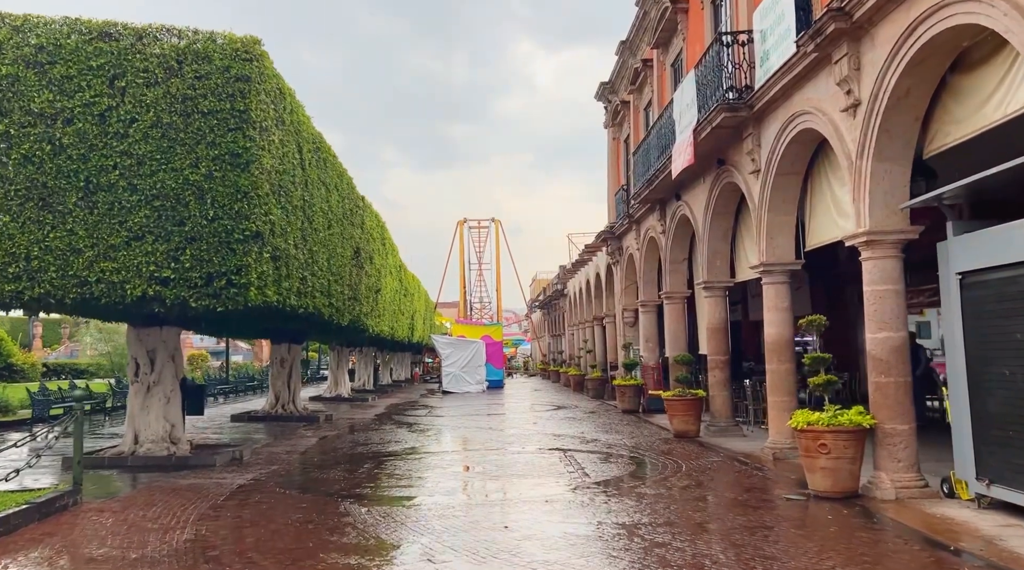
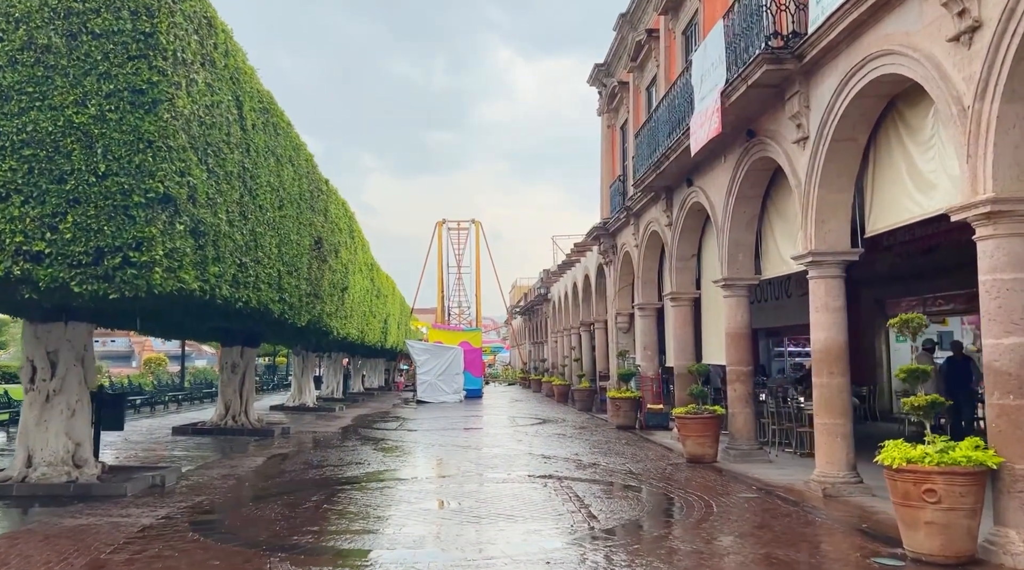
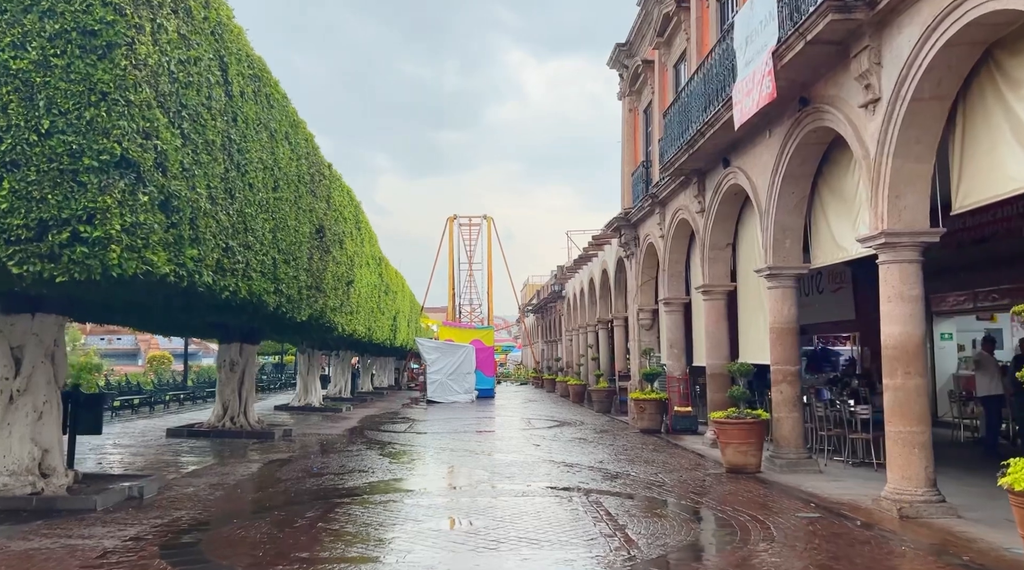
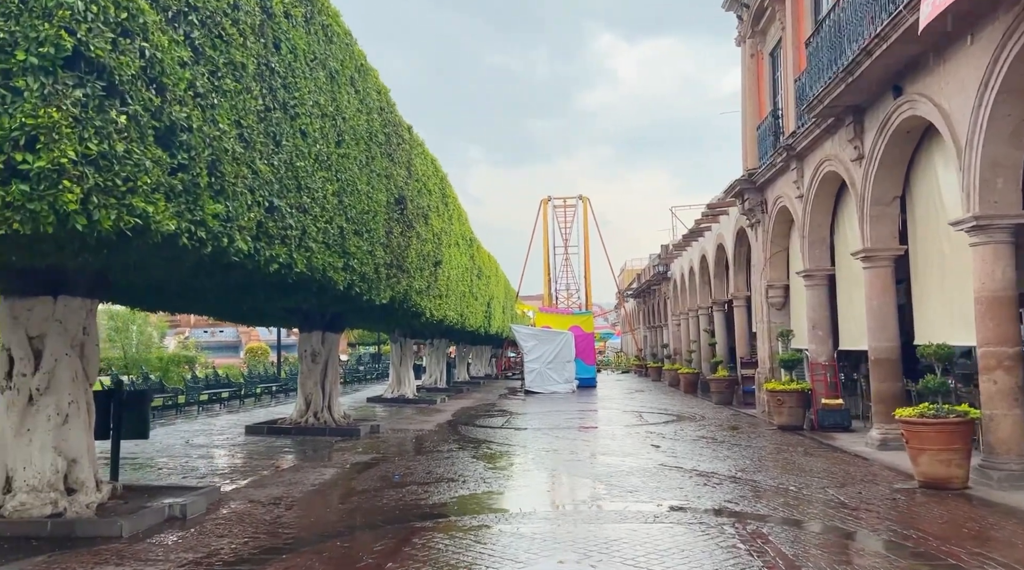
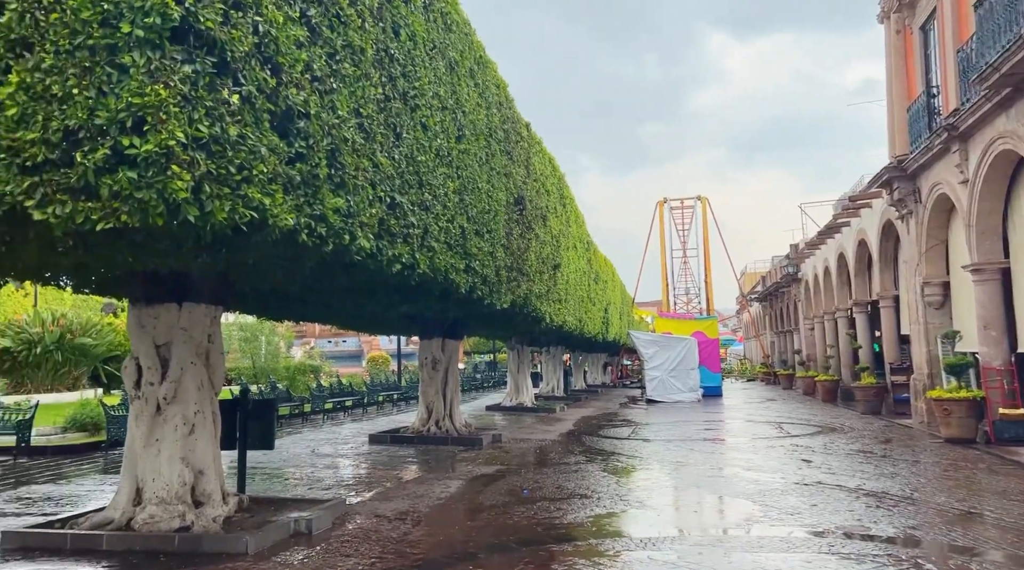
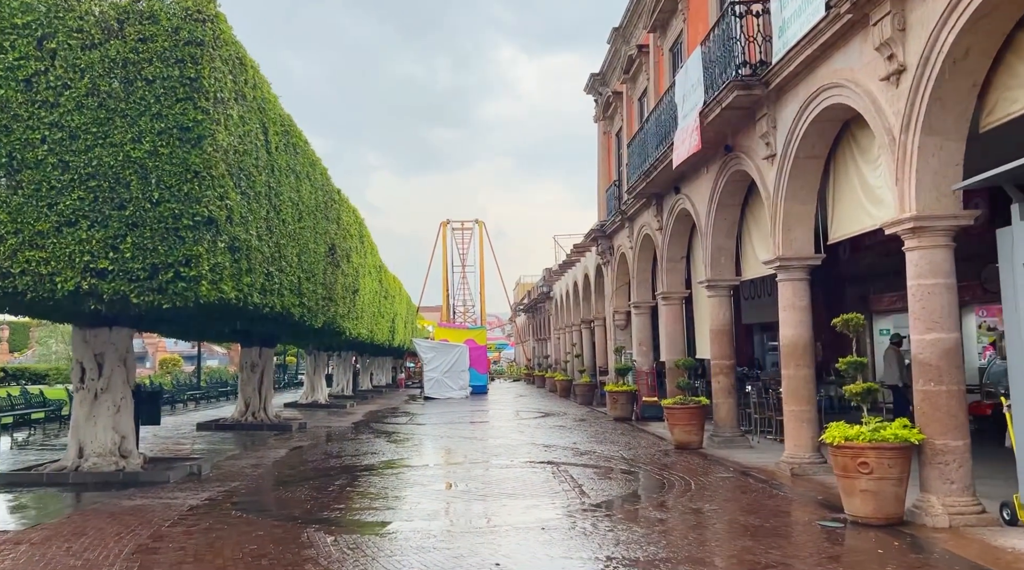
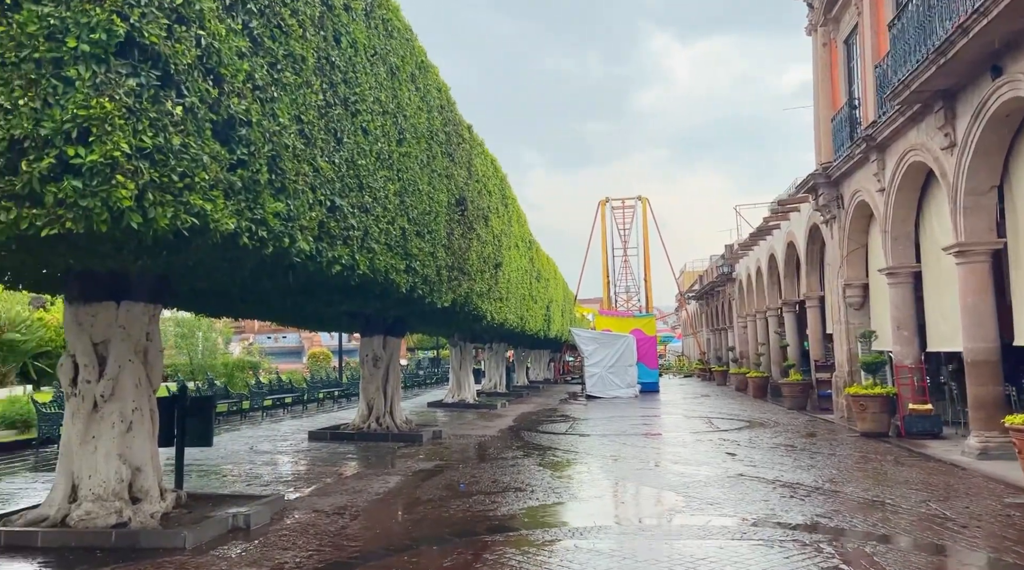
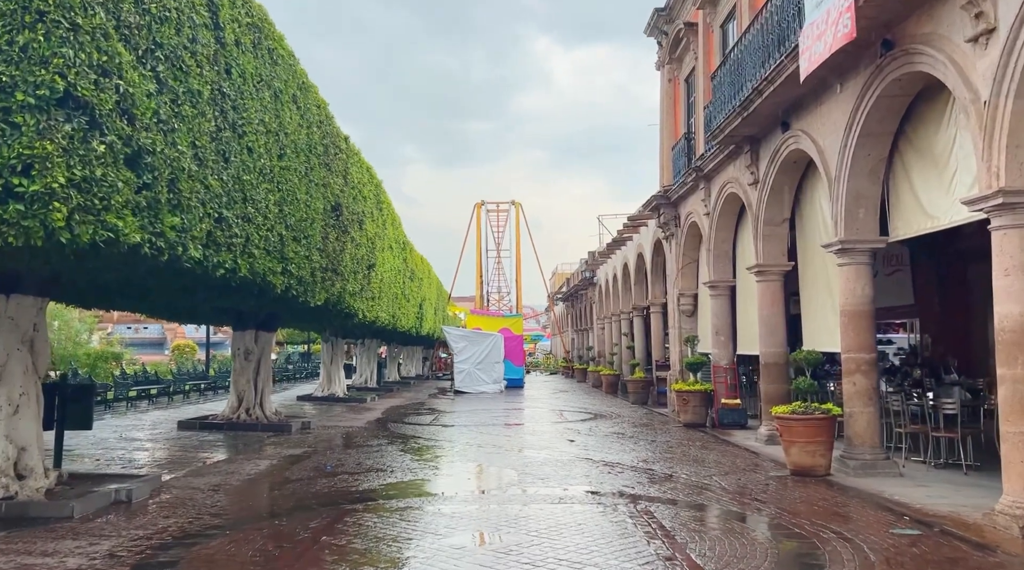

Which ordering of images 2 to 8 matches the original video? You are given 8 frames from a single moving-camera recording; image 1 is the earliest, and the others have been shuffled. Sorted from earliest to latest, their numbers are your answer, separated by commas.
6, 2, 3, 8, 4, 7, 5
